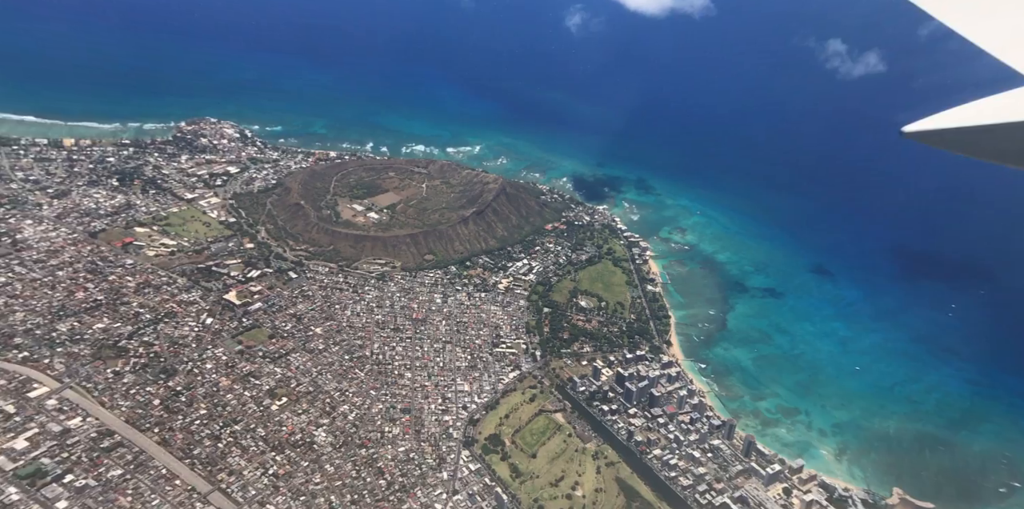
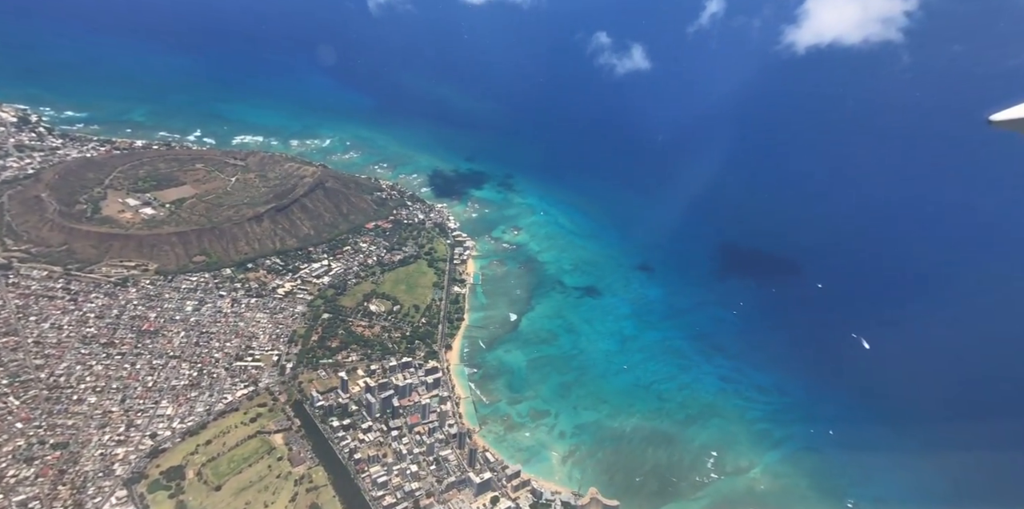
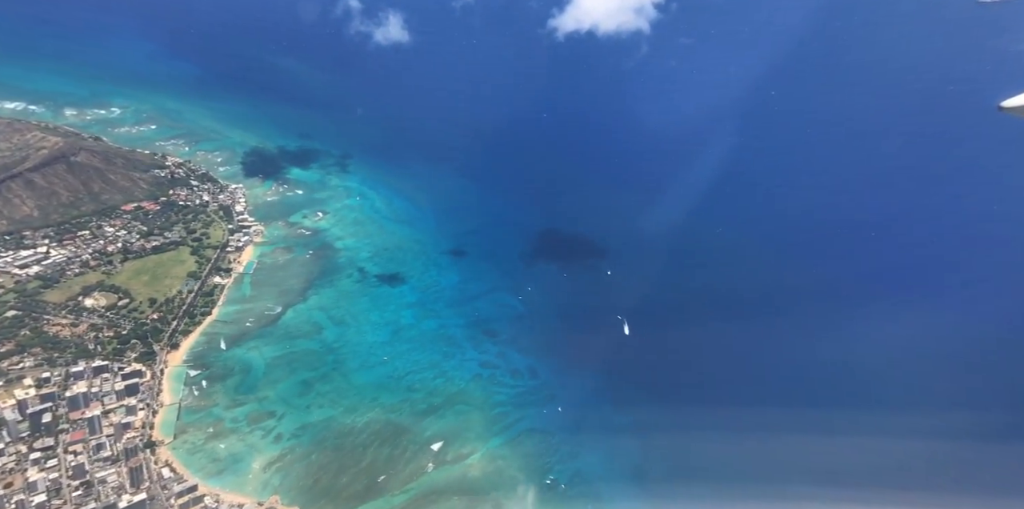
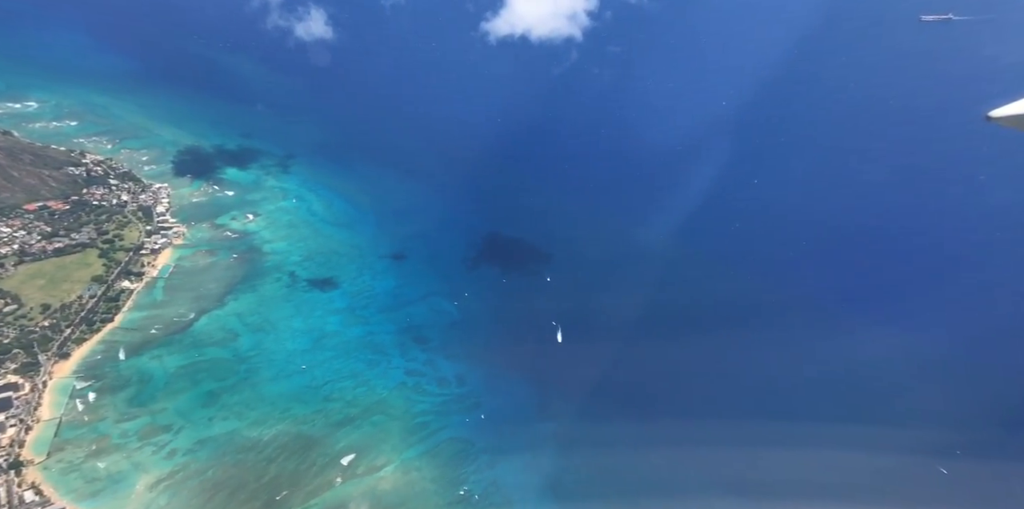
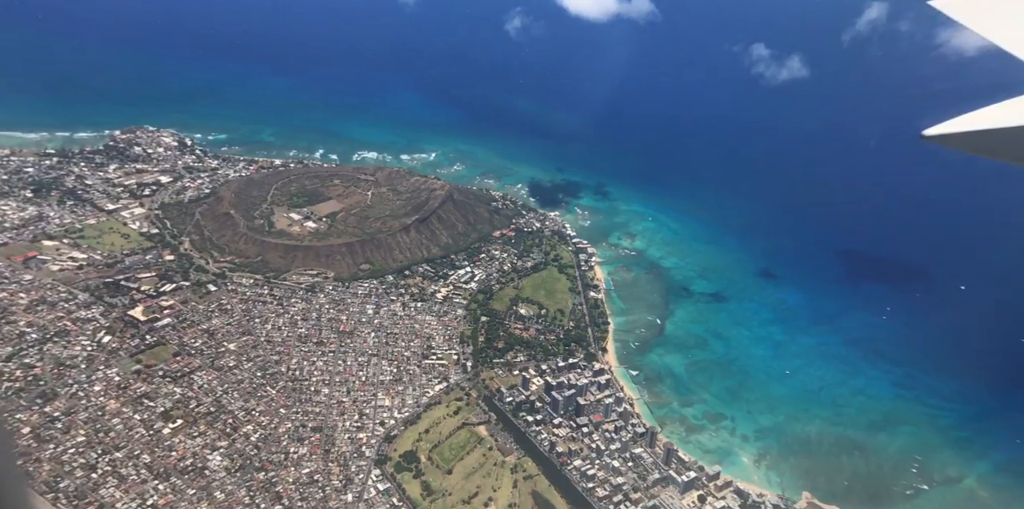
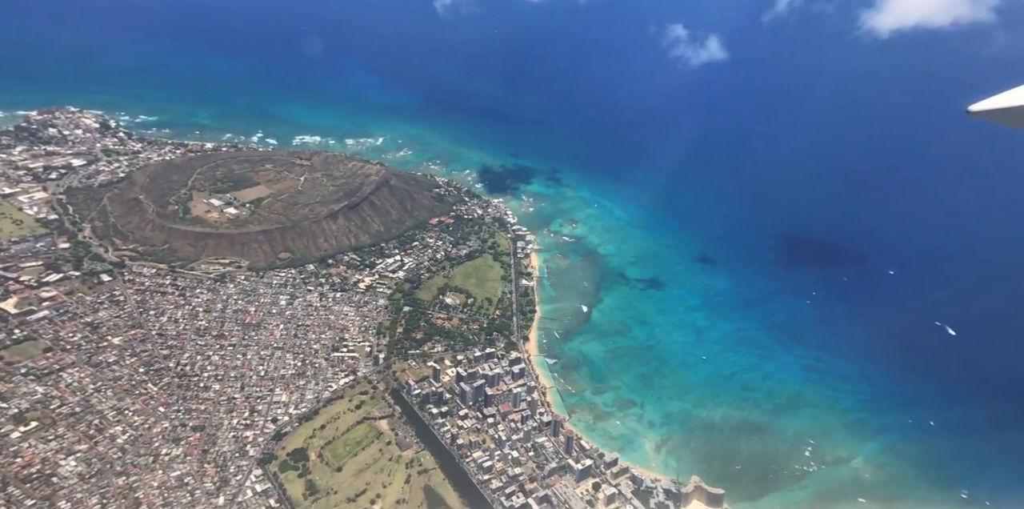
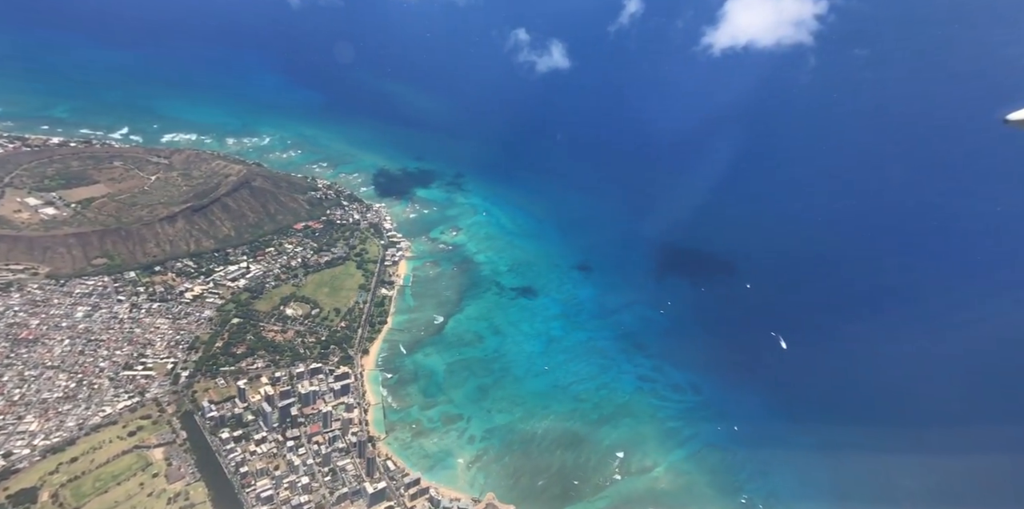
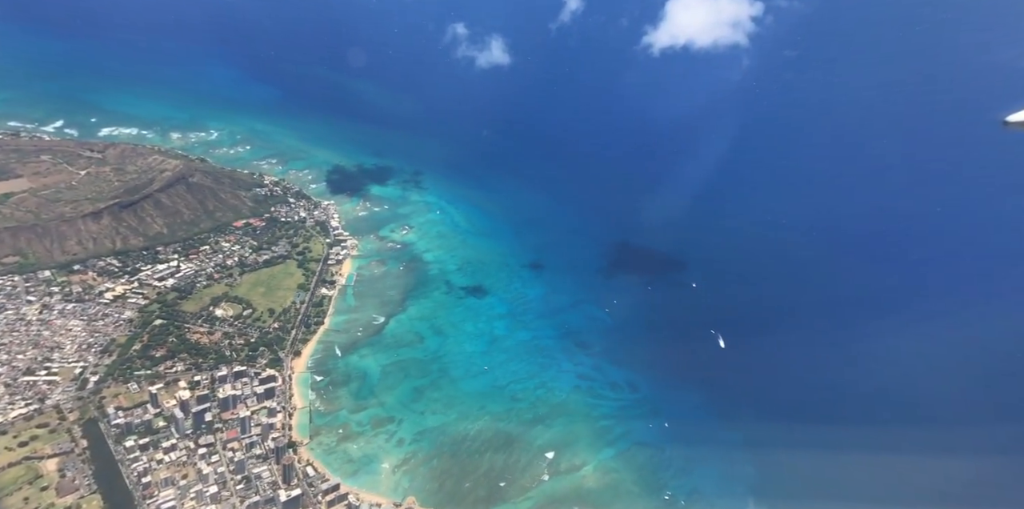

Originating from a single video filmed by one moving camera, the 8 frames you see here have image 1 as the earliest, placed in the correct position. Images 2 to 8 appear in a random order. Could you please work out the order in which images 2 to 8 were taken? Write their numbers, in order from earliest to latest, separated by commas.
5, 6, 2, 7, 8, 3, 4
